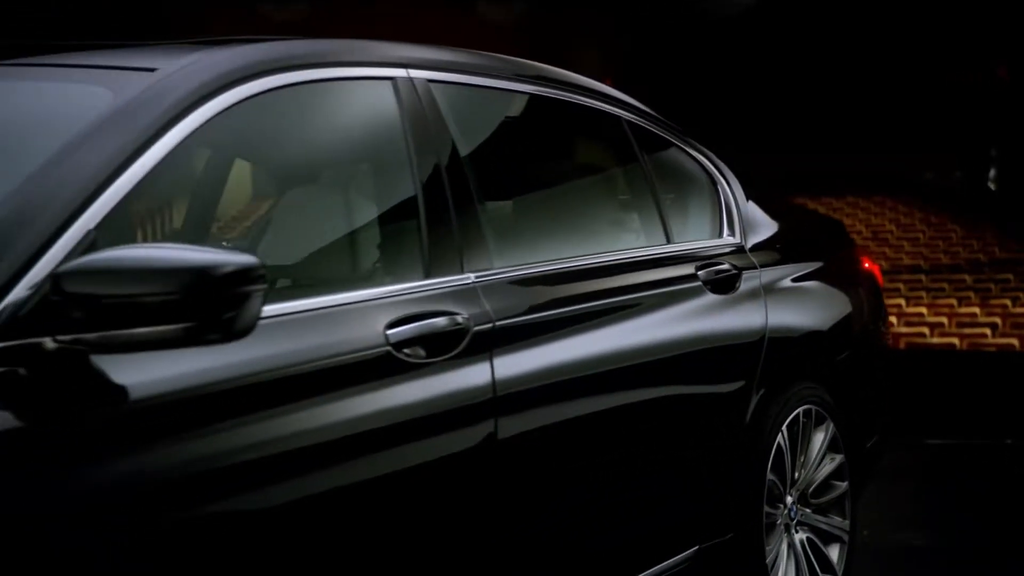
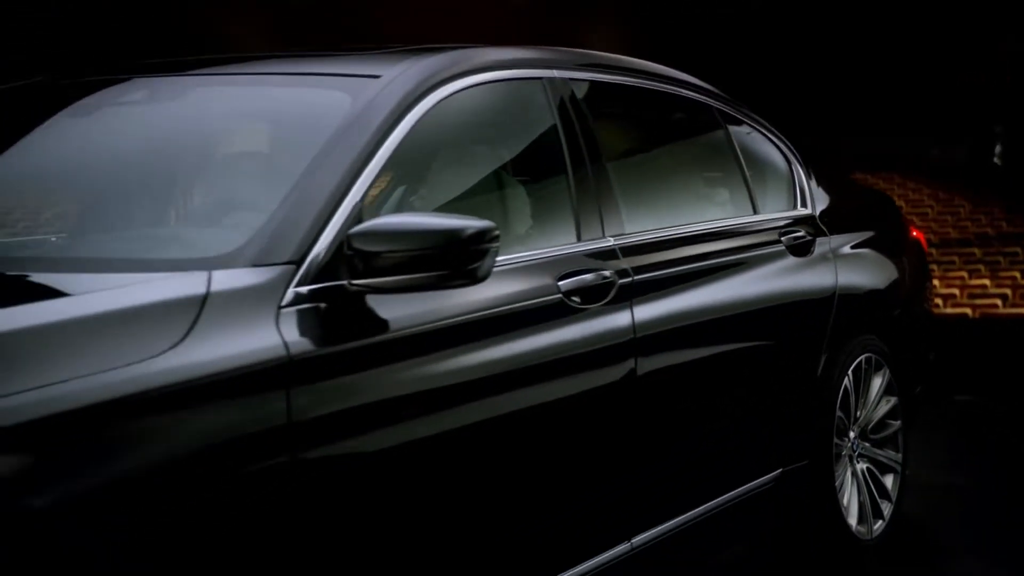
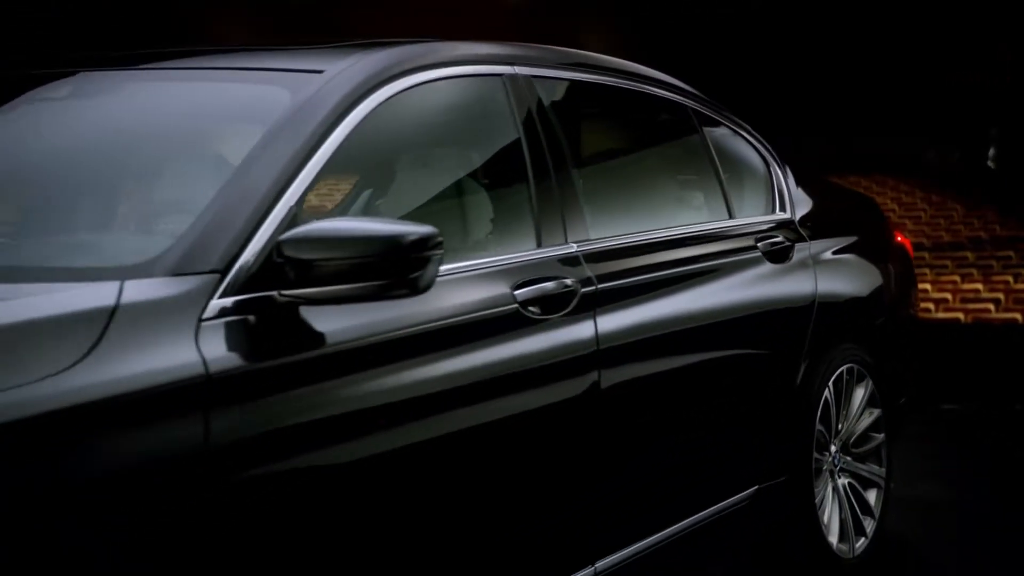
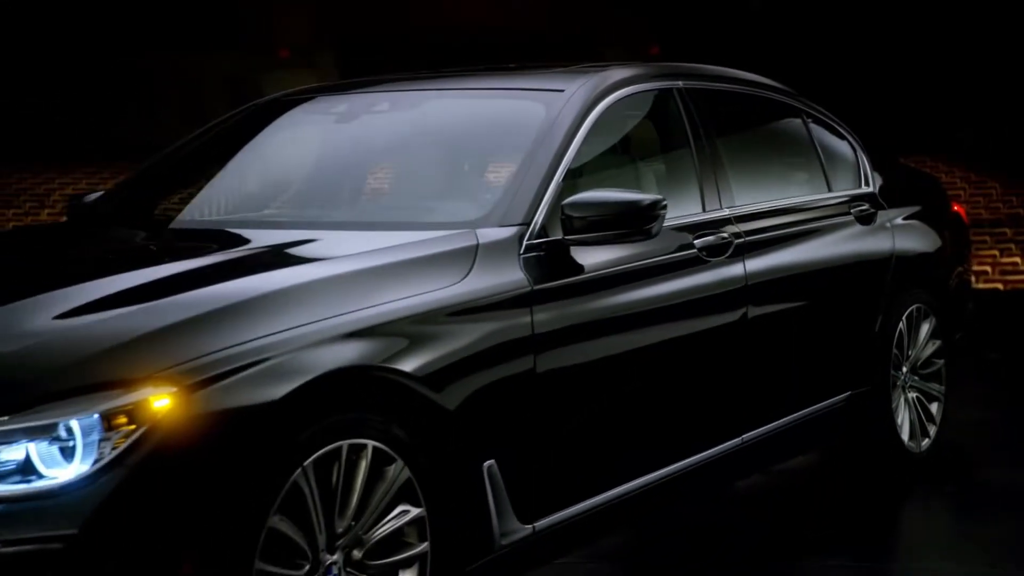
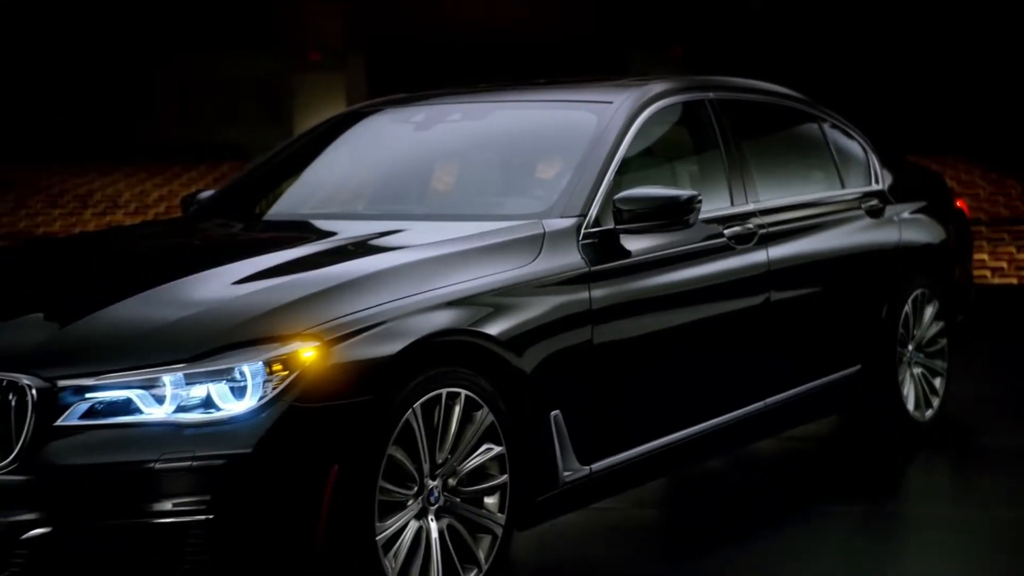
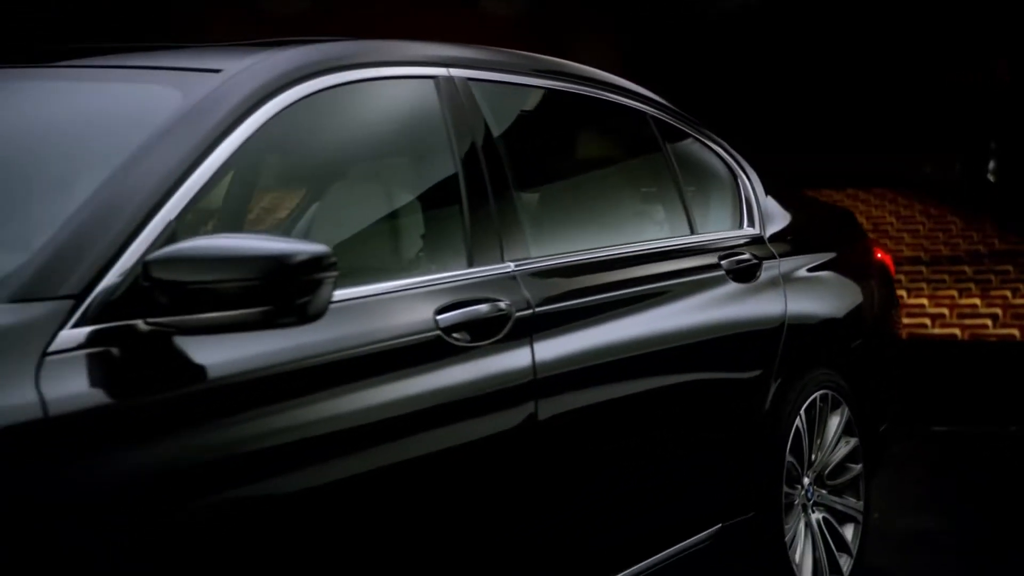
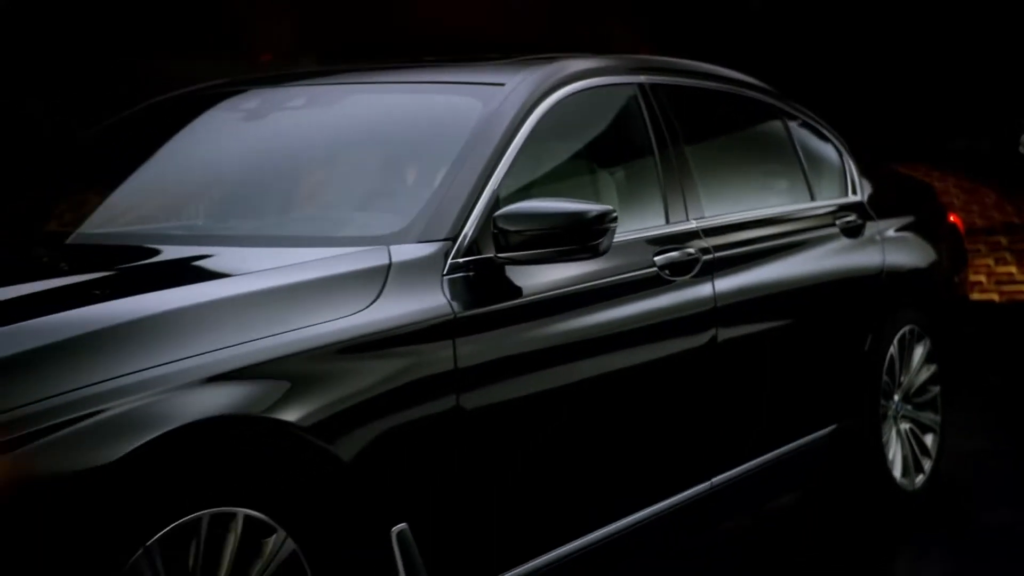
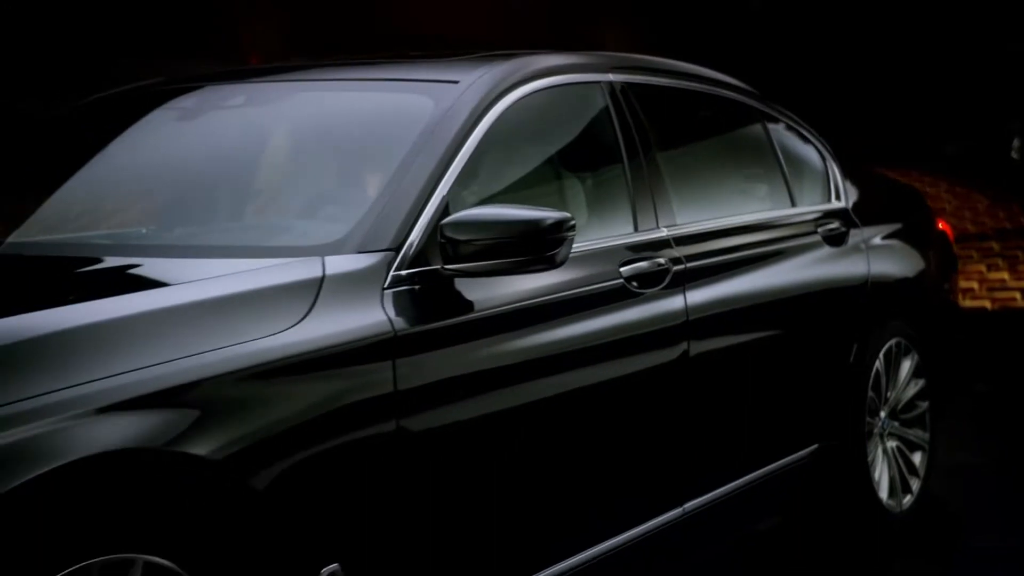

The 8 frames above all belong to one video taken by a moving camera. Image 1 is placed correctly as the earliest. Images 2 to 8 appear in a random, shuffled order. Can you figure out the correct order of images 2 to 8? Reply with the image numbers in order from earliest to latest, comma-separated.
6, 3, 2, 8, 7, 4, 5
